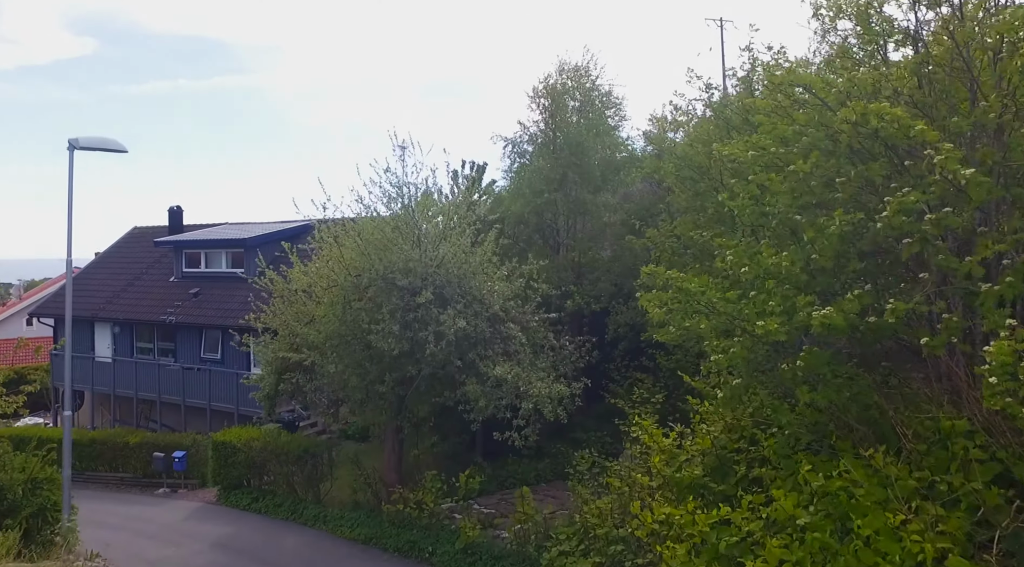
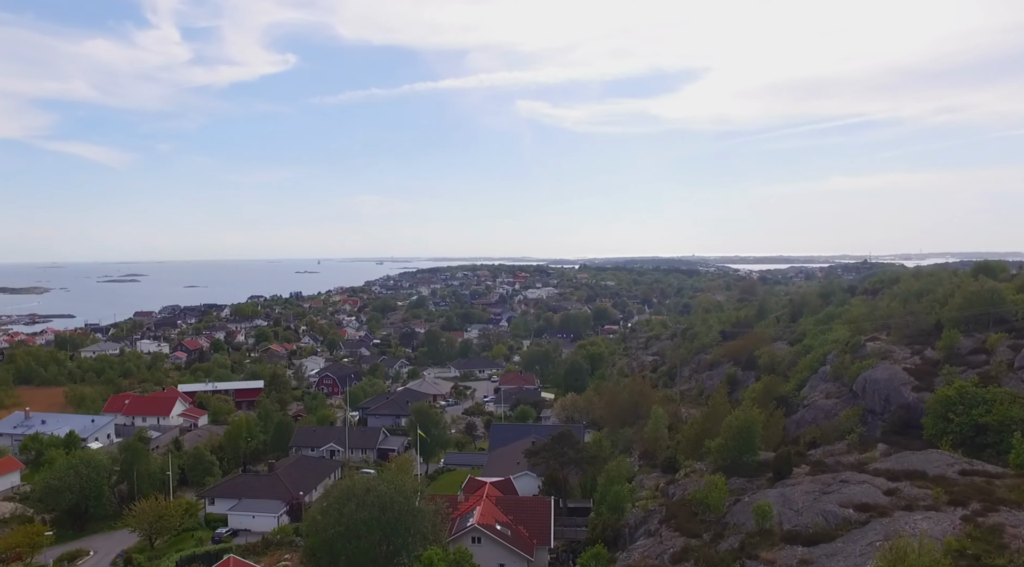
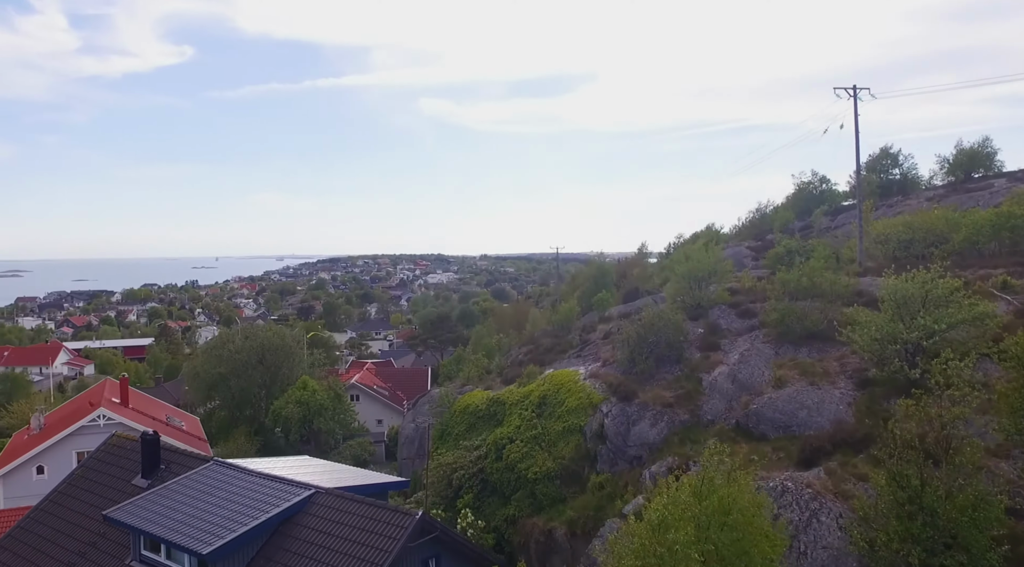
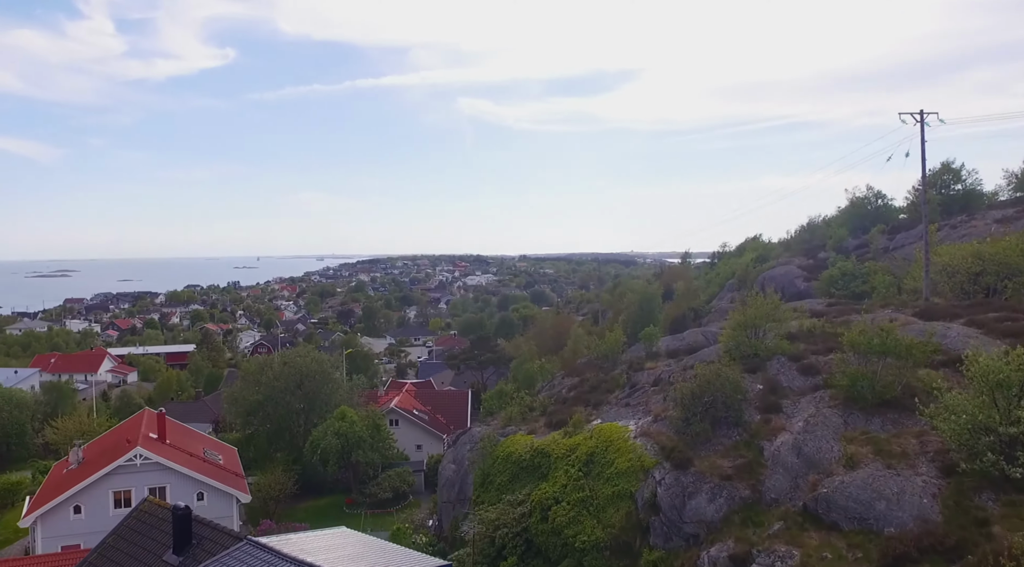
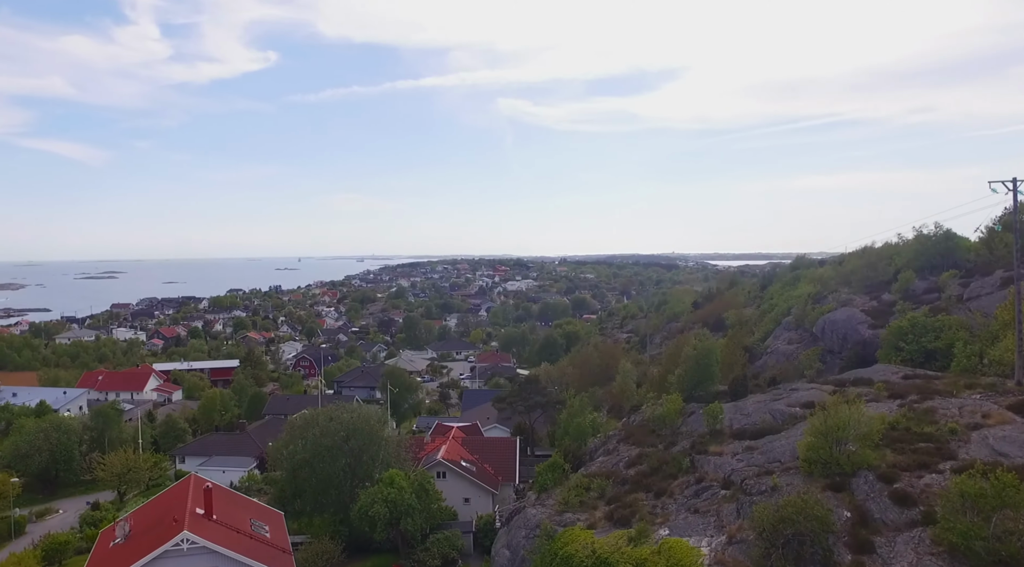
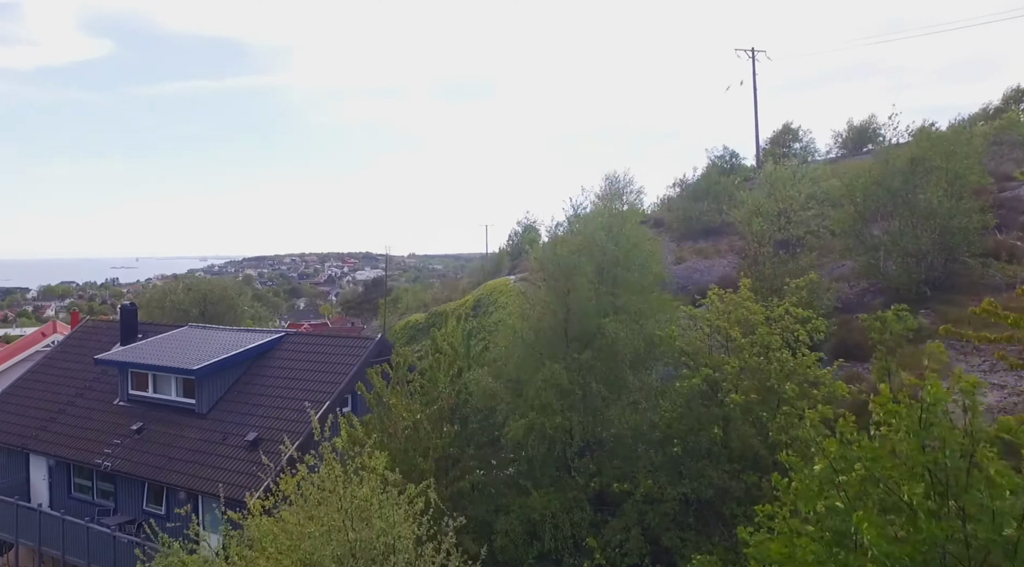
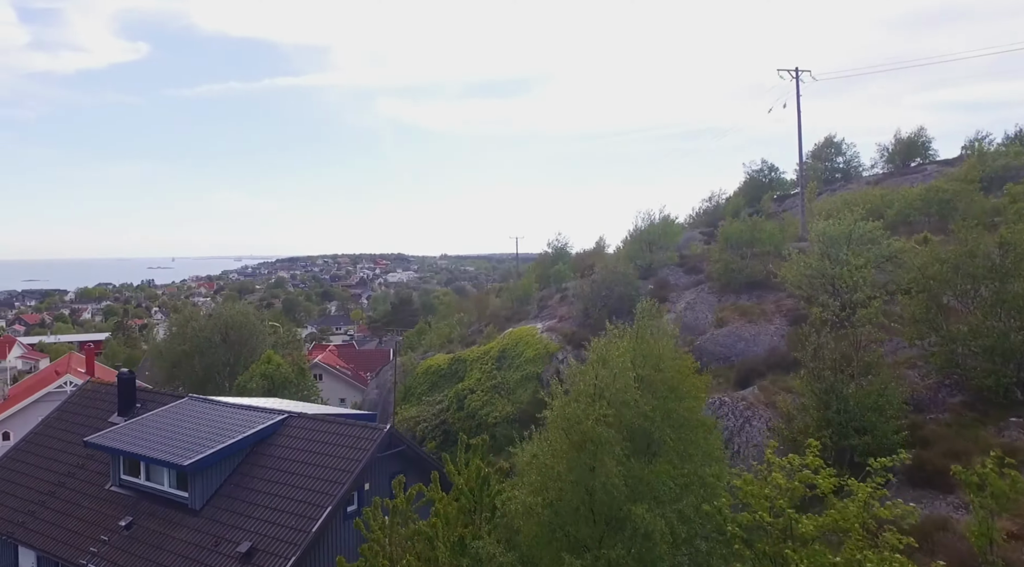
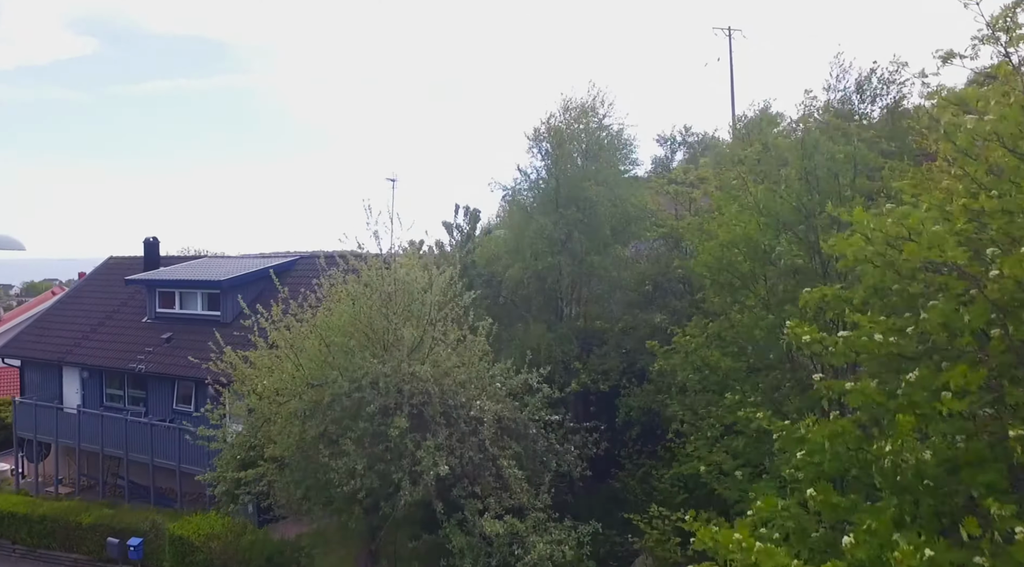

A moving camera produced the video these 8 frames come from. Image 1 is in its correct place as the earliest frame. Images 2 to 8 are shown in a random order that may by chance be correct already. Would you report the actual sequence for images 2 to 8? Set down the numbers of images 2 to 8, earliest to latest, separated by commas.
8, 6, 7, 3, 4, 5, 2
